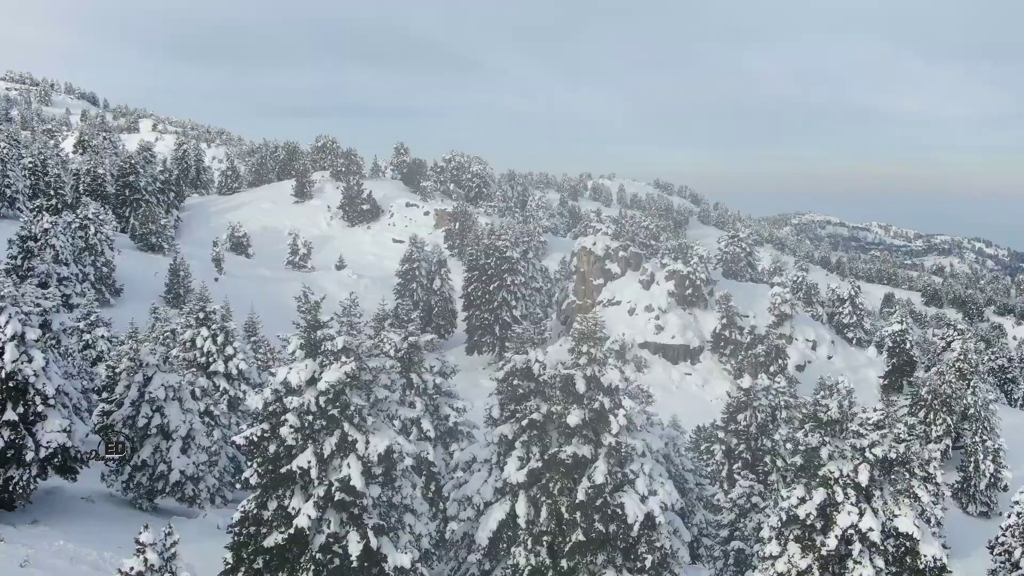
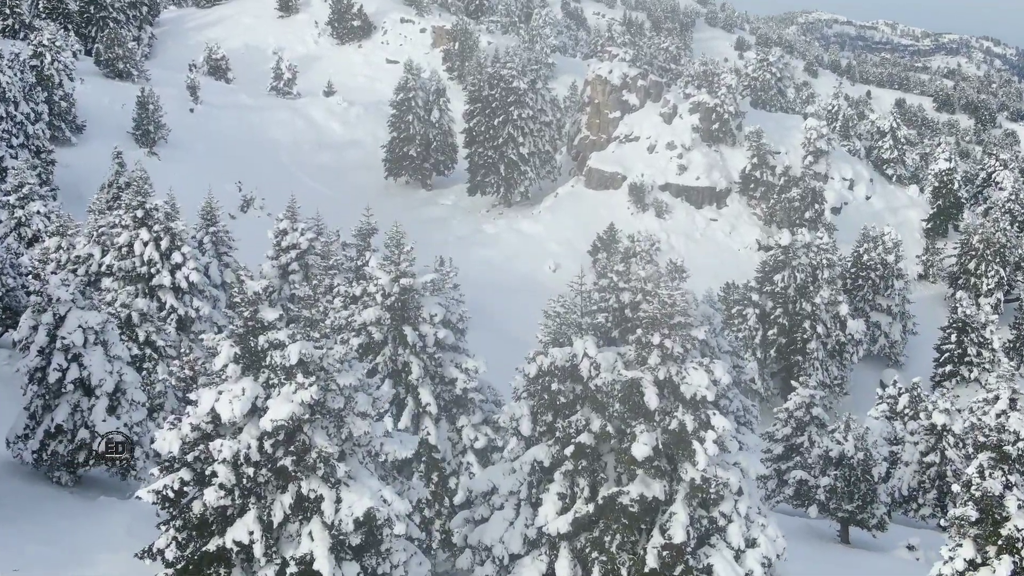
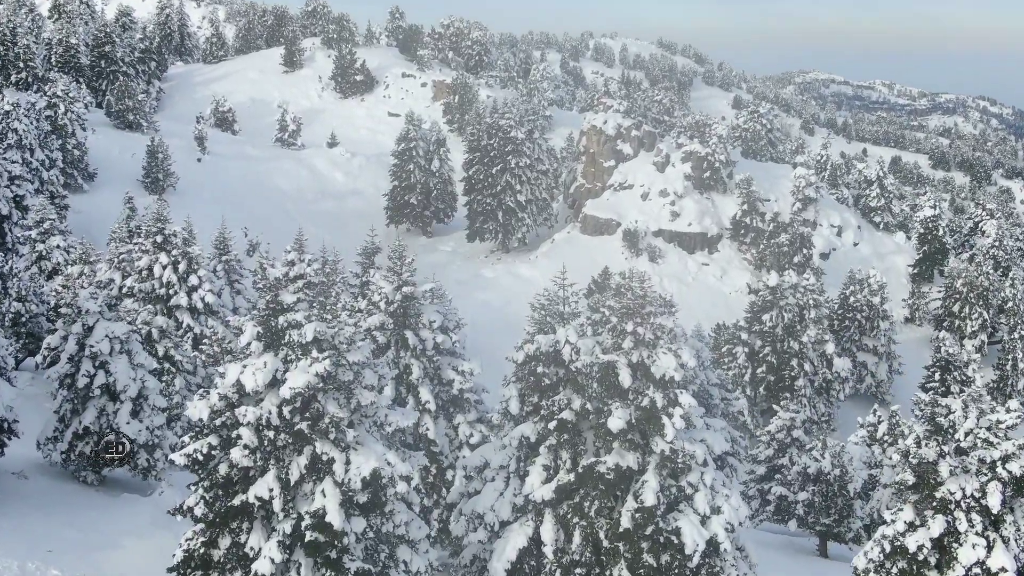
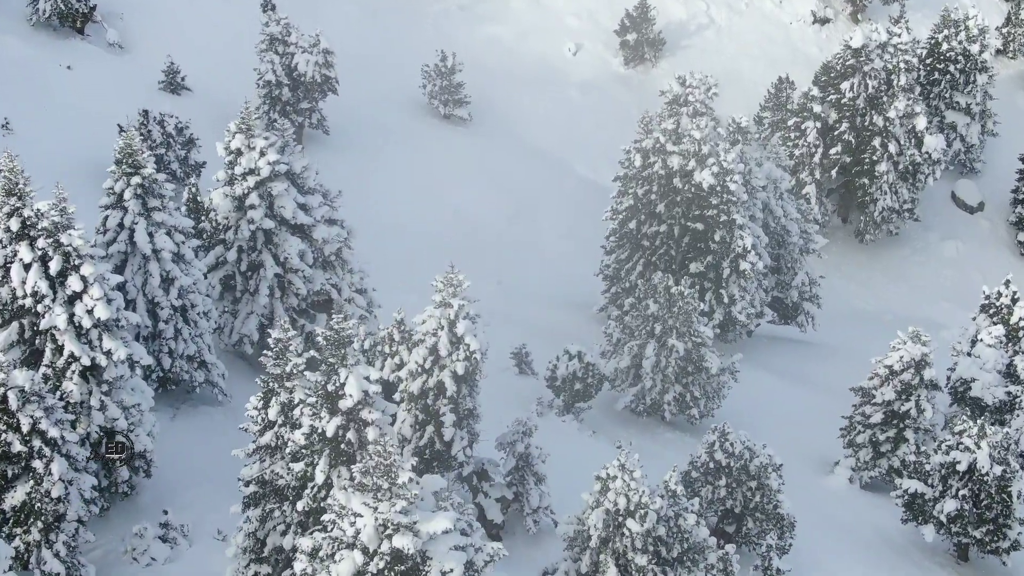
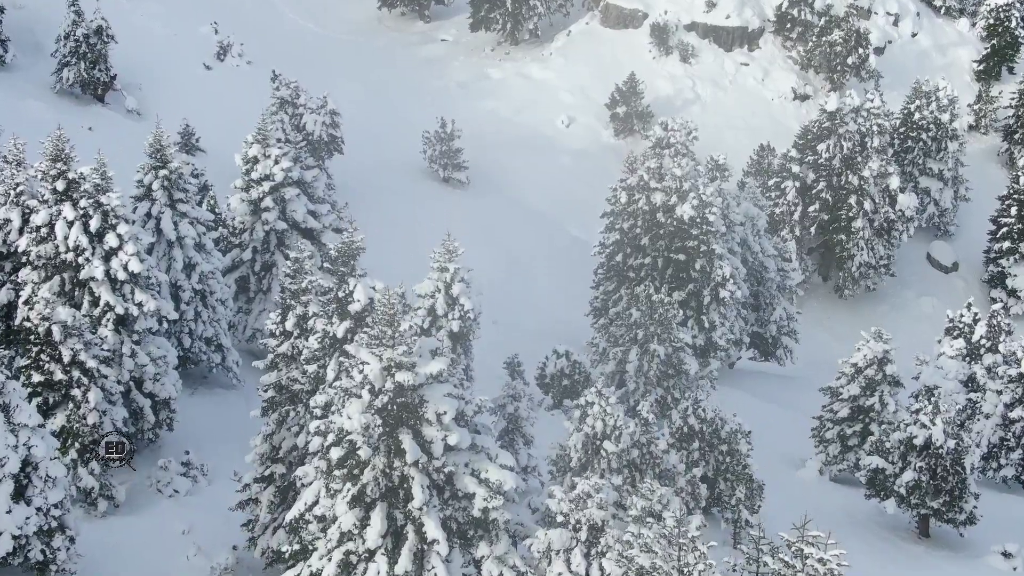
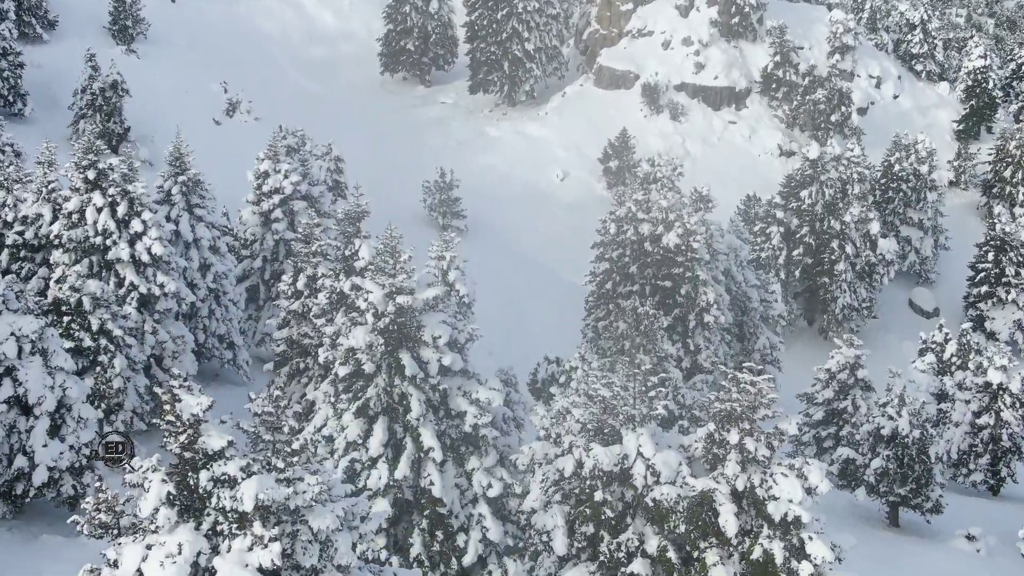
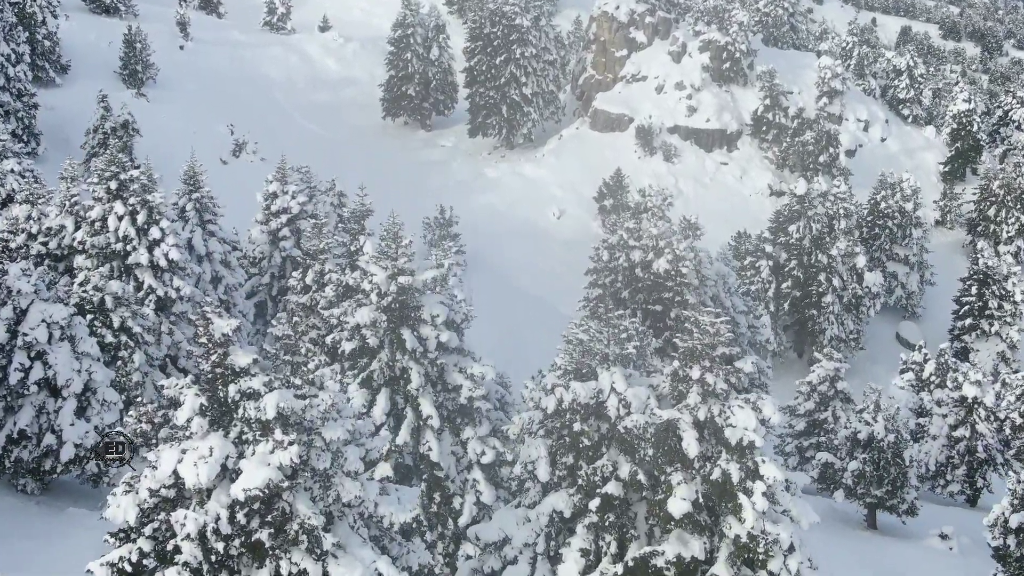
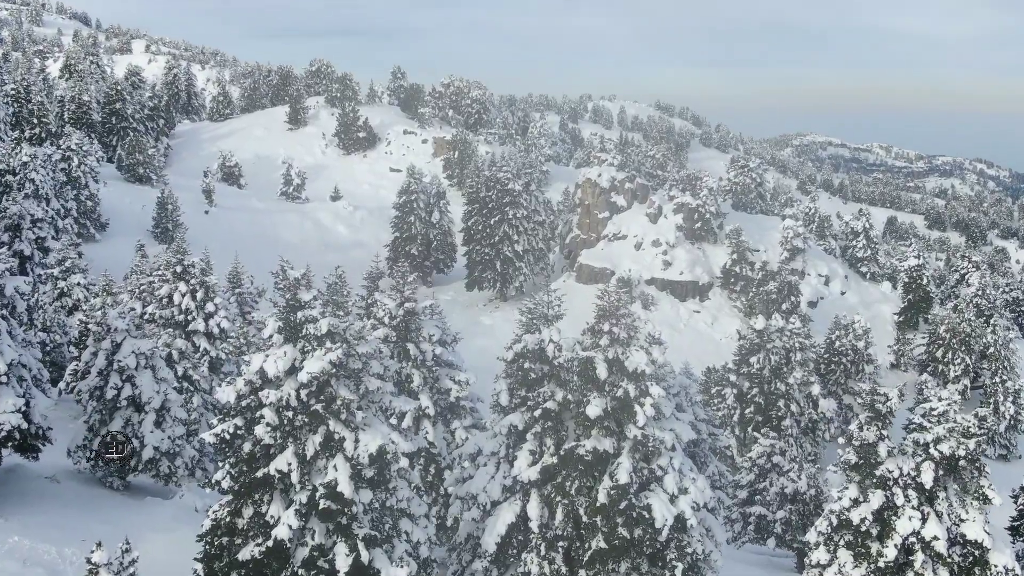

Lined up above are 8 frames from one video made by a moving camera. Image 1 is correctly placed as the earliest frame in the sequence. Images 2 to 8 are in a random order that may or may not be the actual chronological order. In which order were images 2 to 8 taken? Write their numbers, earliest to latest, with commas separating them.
8, 3, 2, 7, 6, 5, 4
